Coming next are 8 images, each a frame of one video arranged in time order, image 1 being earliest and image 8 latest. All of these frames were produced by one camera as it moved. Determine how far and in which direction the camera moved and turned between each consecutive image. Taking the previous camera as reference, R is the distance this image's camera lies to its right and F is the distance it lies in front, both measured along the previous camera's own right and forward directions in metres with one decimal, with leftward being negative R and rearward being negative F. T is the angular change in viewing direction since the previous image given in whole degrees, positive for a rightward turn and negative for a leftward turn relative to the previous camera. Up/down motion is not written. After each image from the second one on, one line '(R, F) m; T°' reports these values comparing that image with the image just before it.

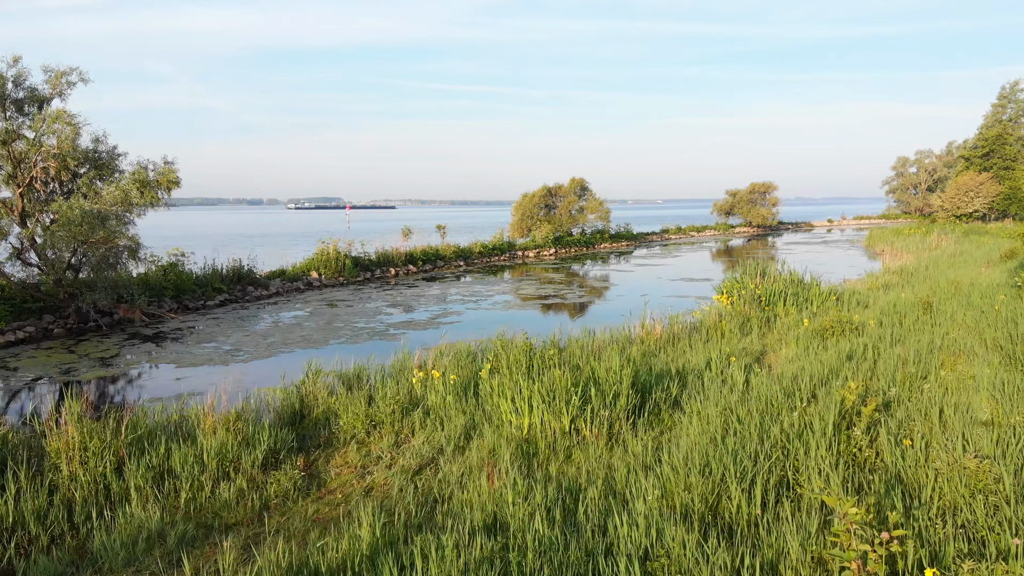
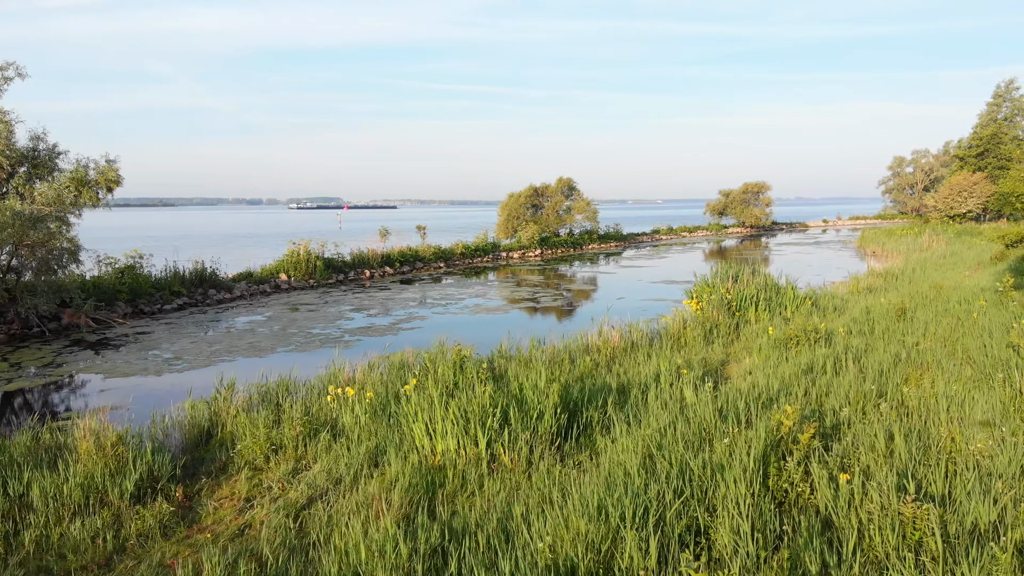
(+0.5, +0.5) m; 0°
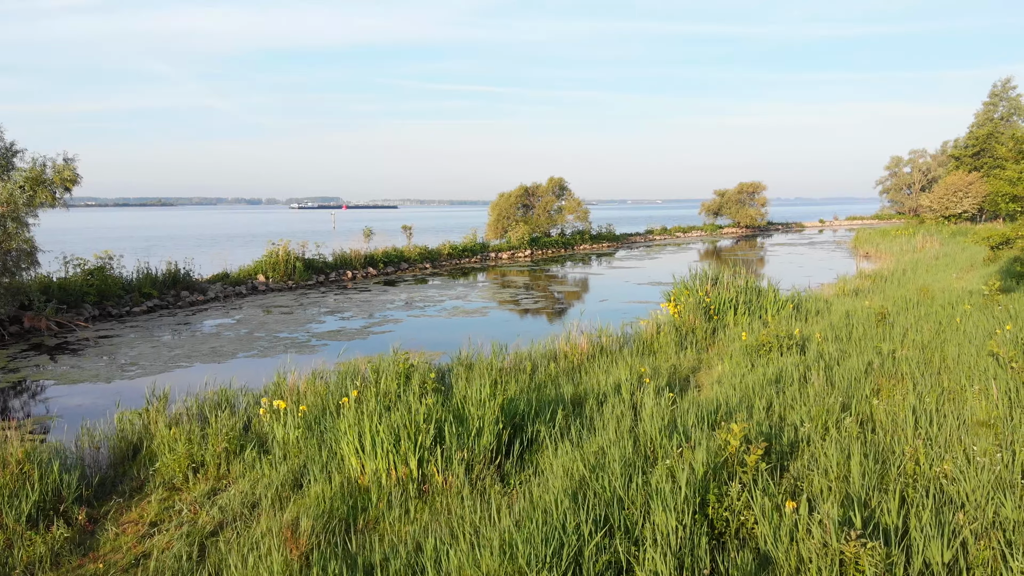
(+0.3, +0.3) m; 0°
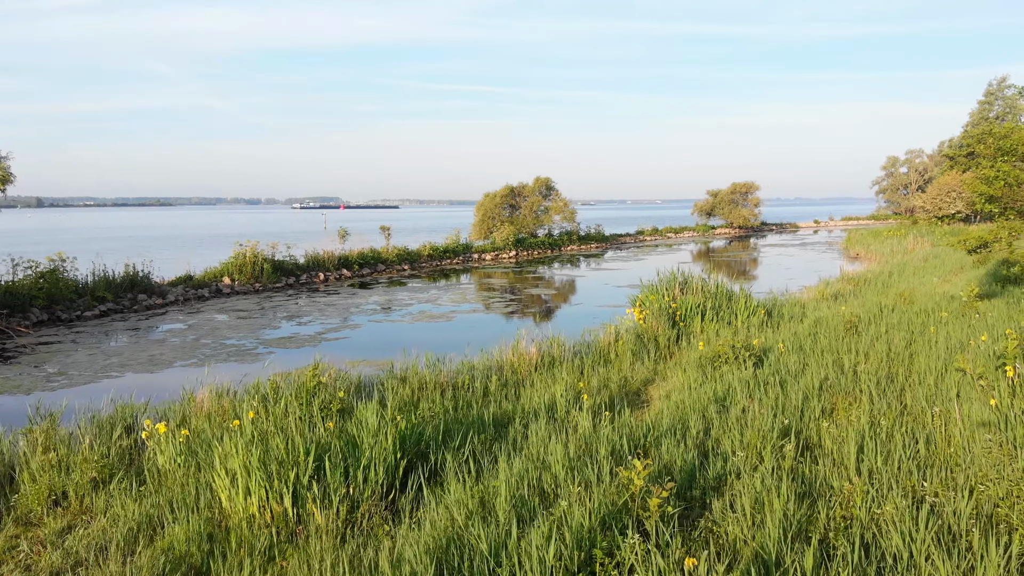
(+0.5, +0.5) m; 0°
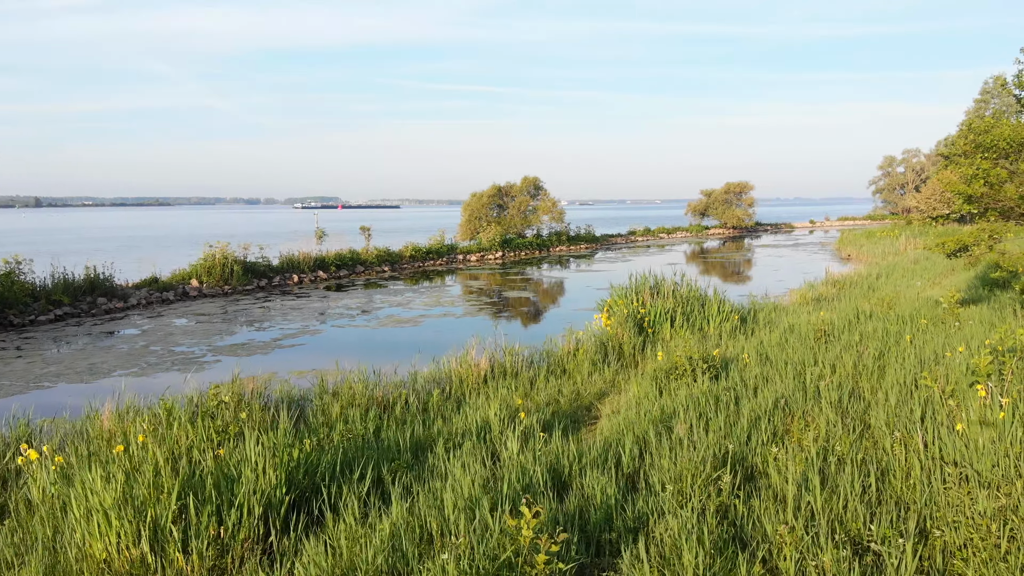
(+0.4, +0.5) m; 0°
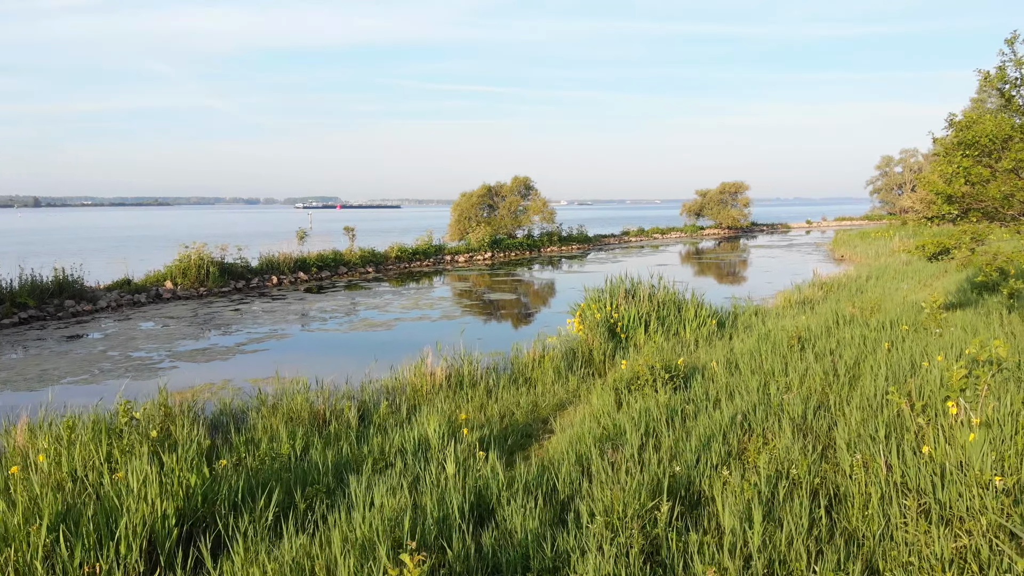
(+0.3, +0.4) m; 0°
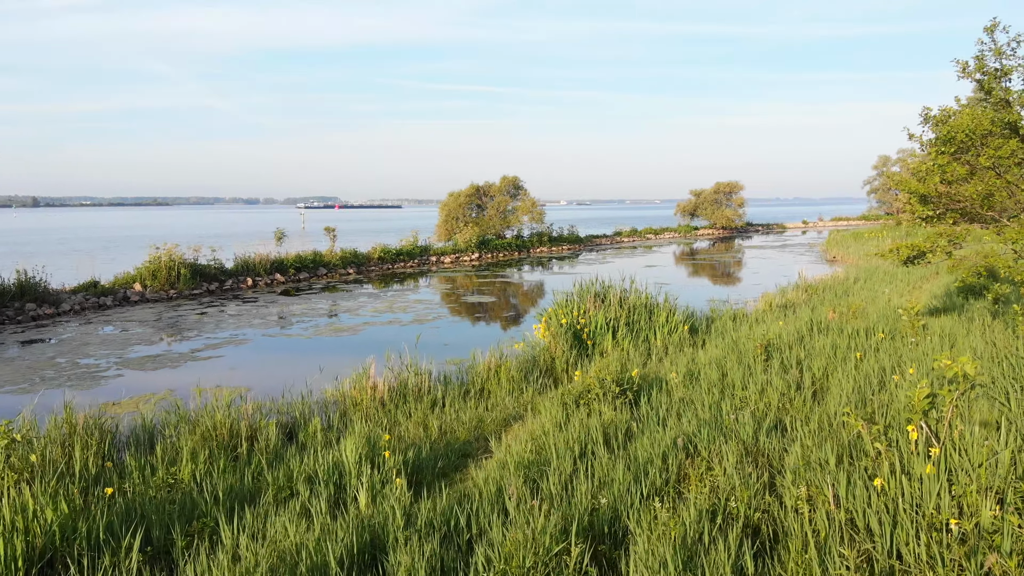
(+0.4, +0.4) m; 0°
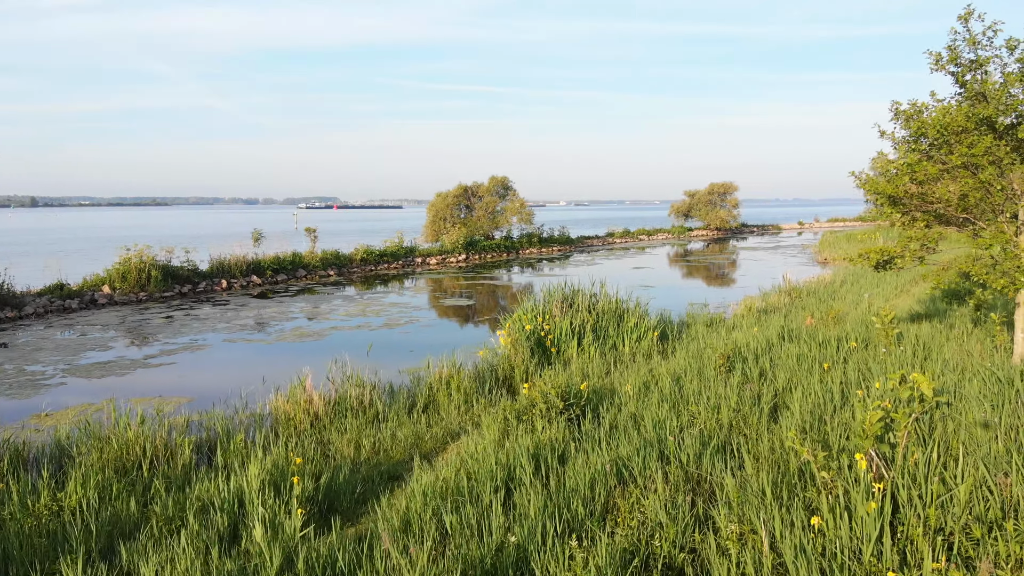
(+0.3, +0.4) m; 0°
